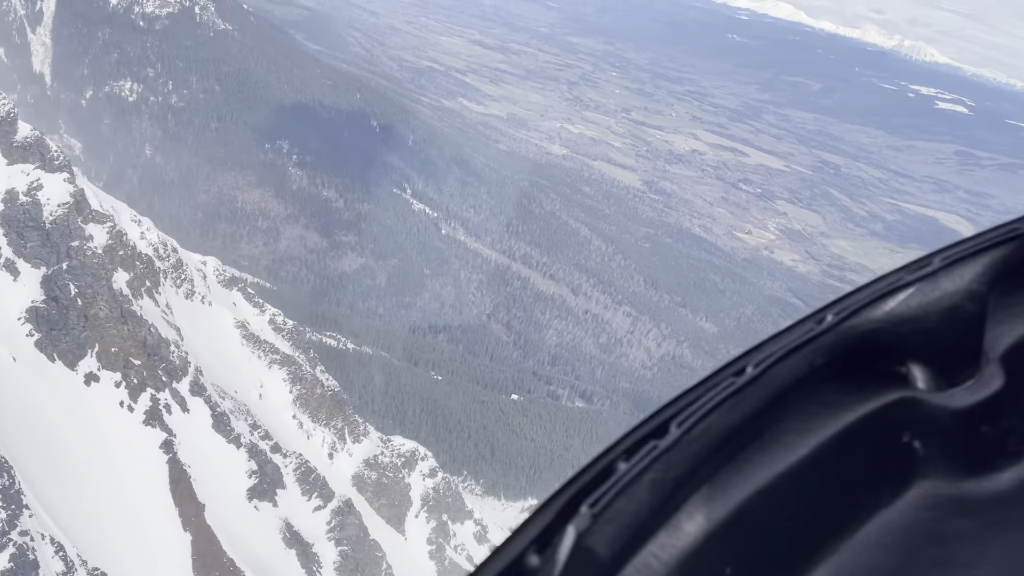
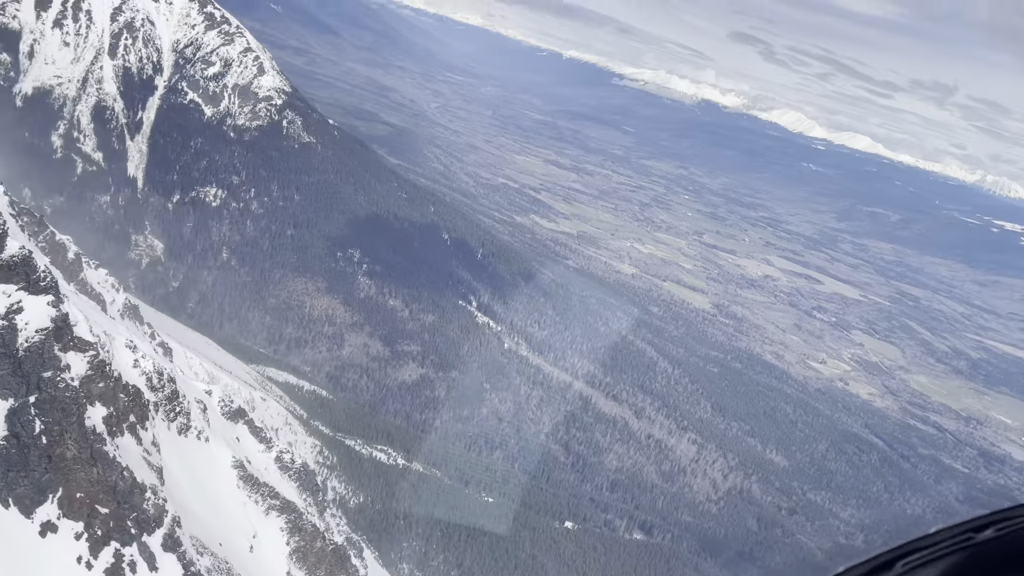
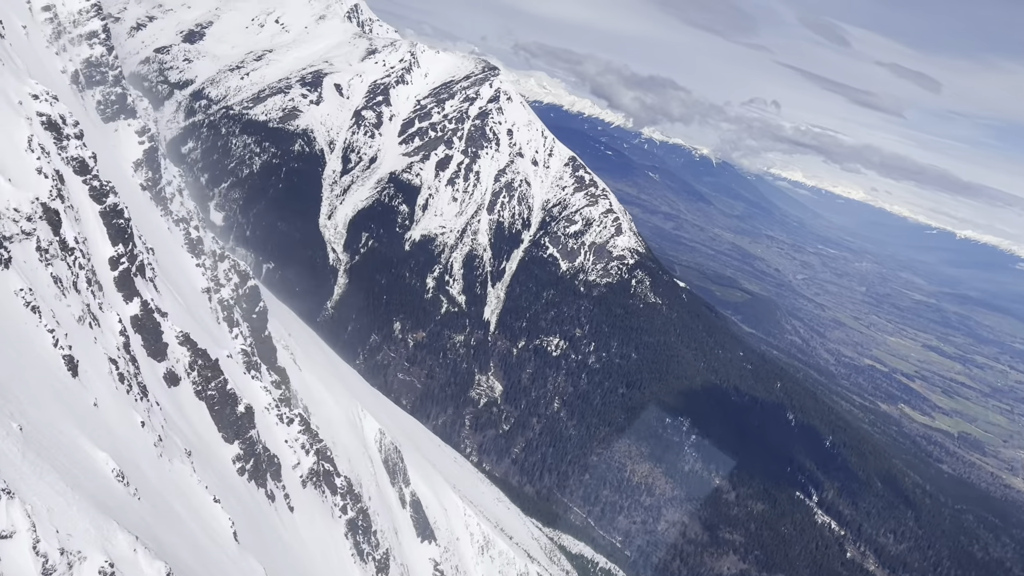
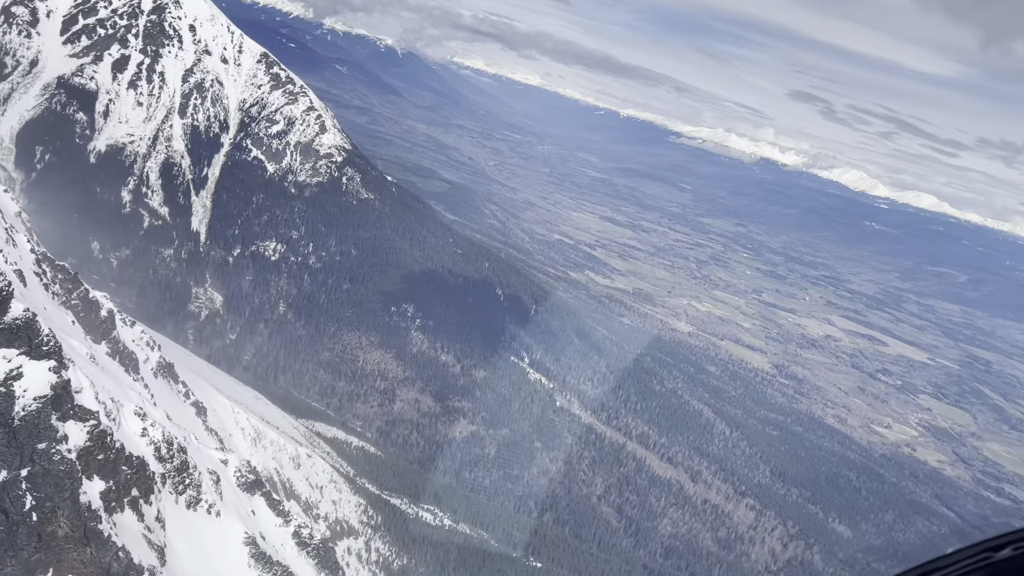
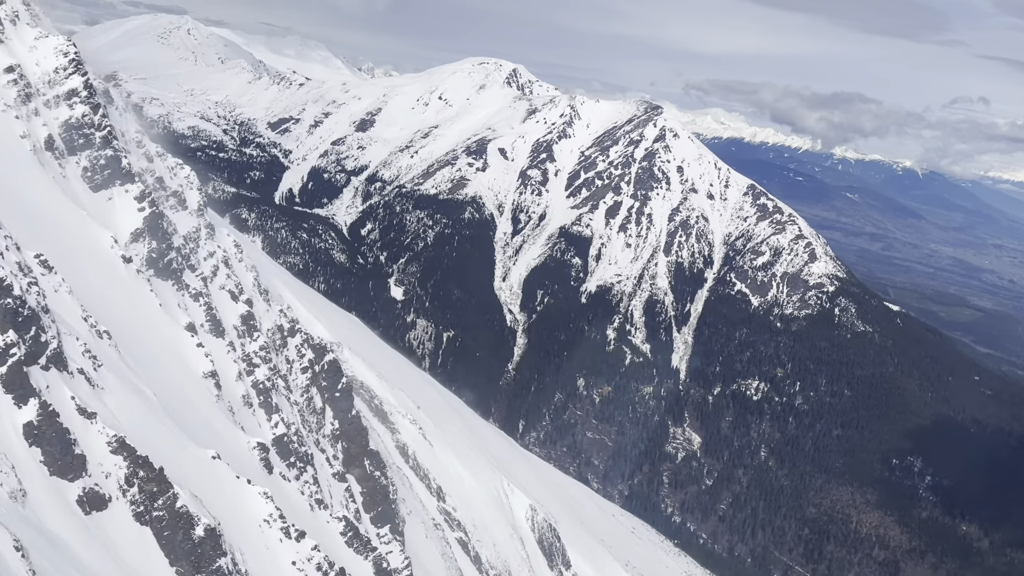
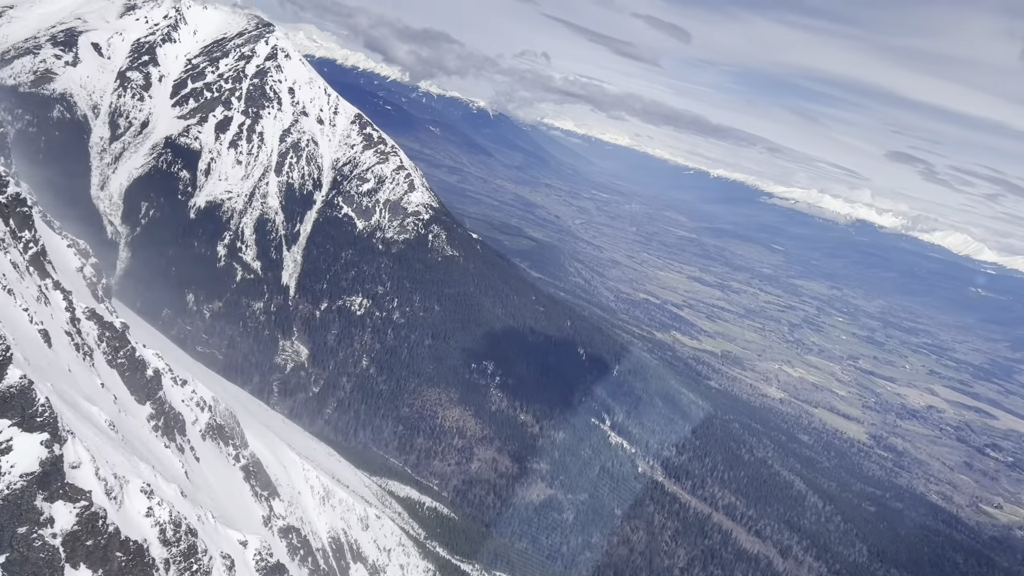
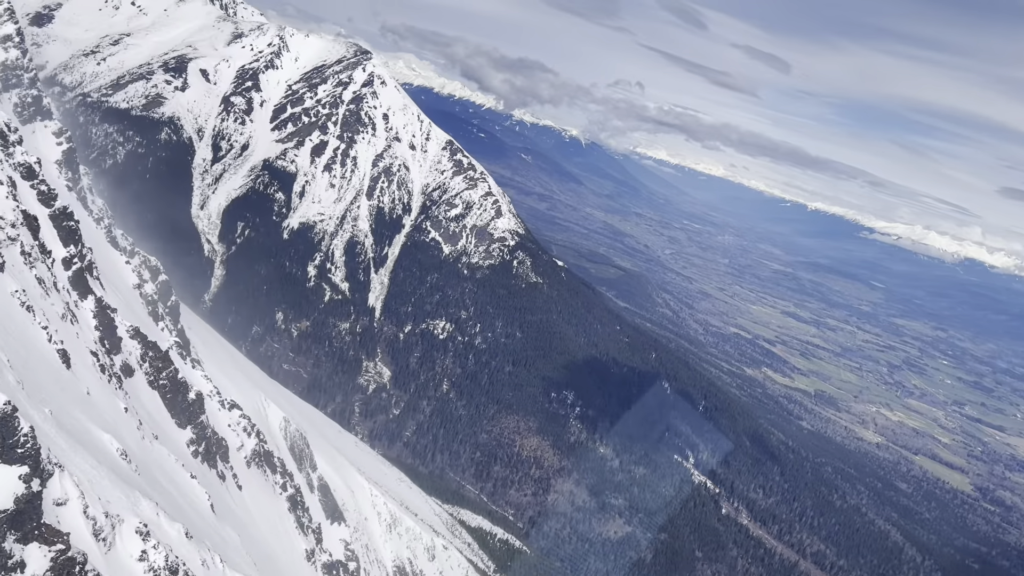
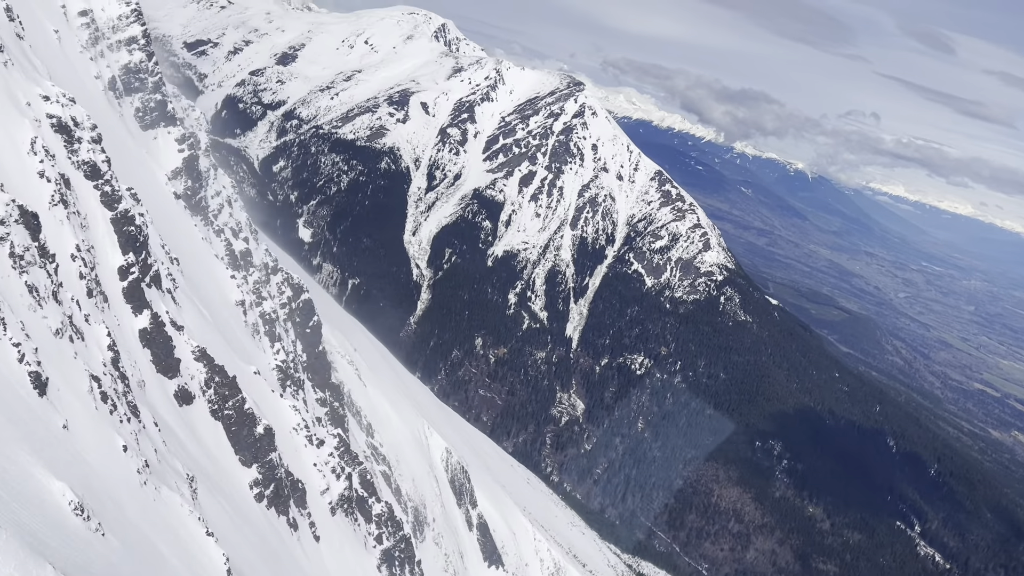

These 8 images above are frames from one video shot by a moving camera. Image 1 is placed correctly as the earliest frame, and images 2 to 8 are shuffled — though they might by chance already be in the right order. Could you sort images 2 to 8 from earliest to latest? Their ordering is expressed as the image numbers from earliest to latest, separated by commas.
2, 4, 6, 7, 3, 8, 5
